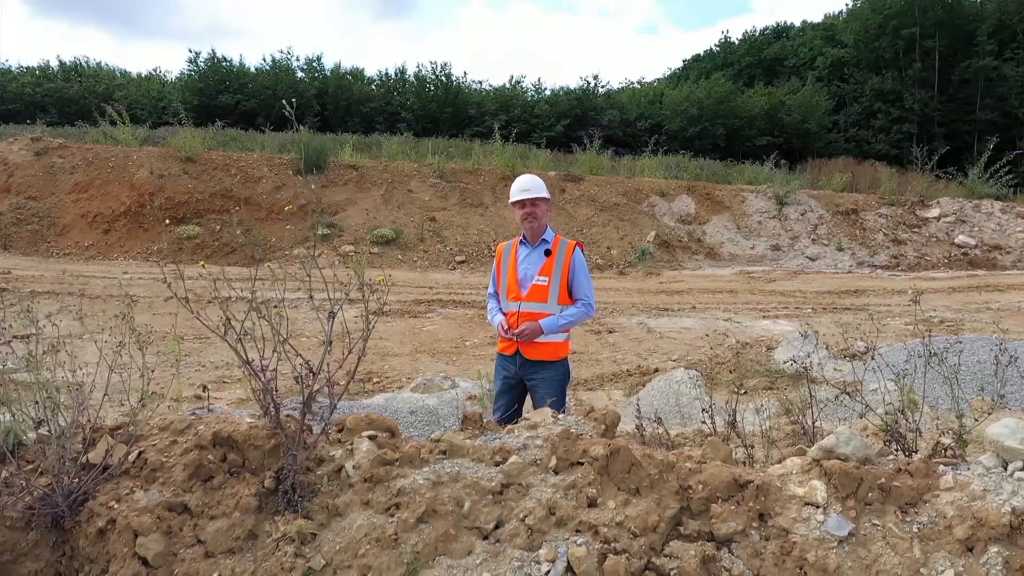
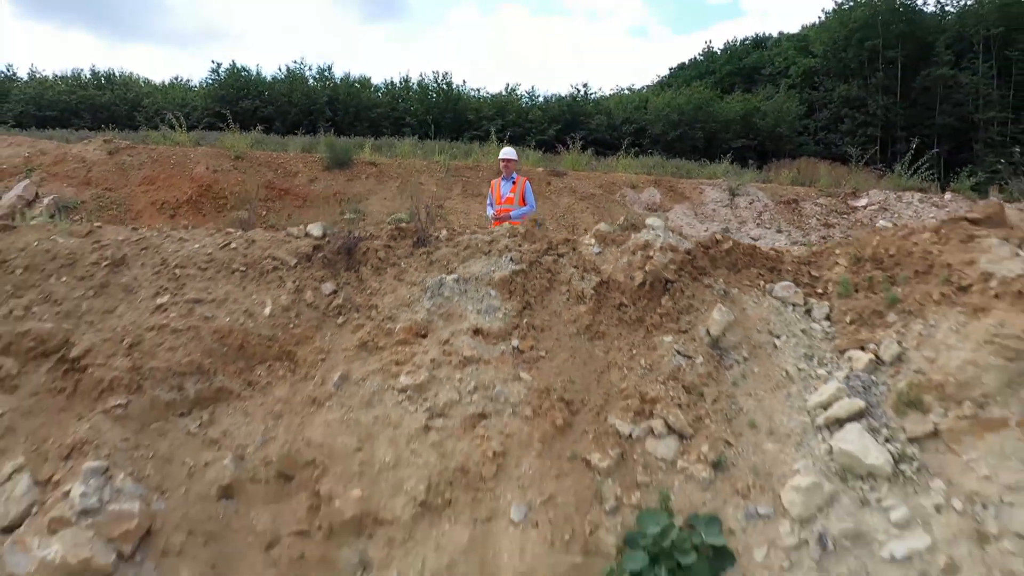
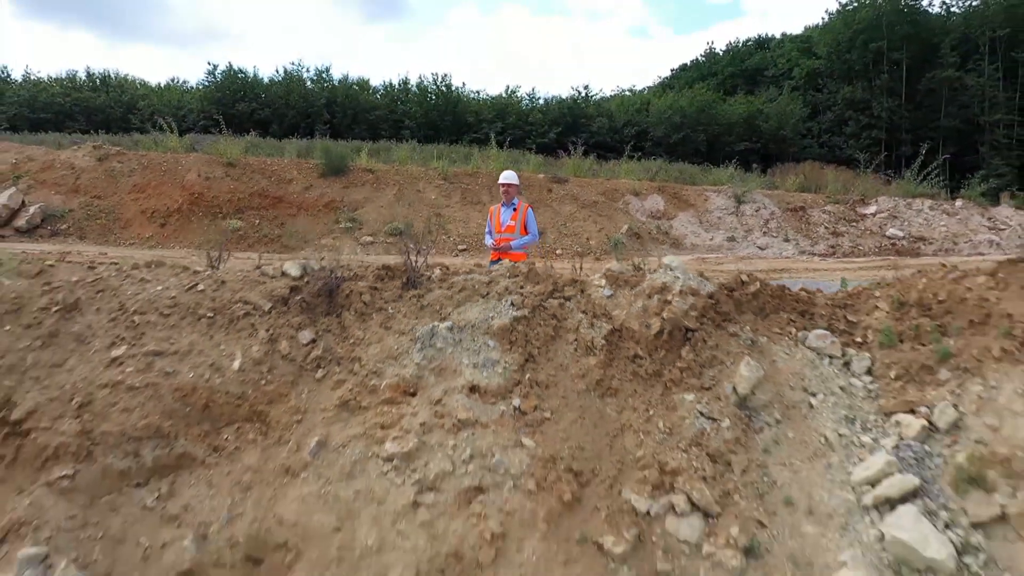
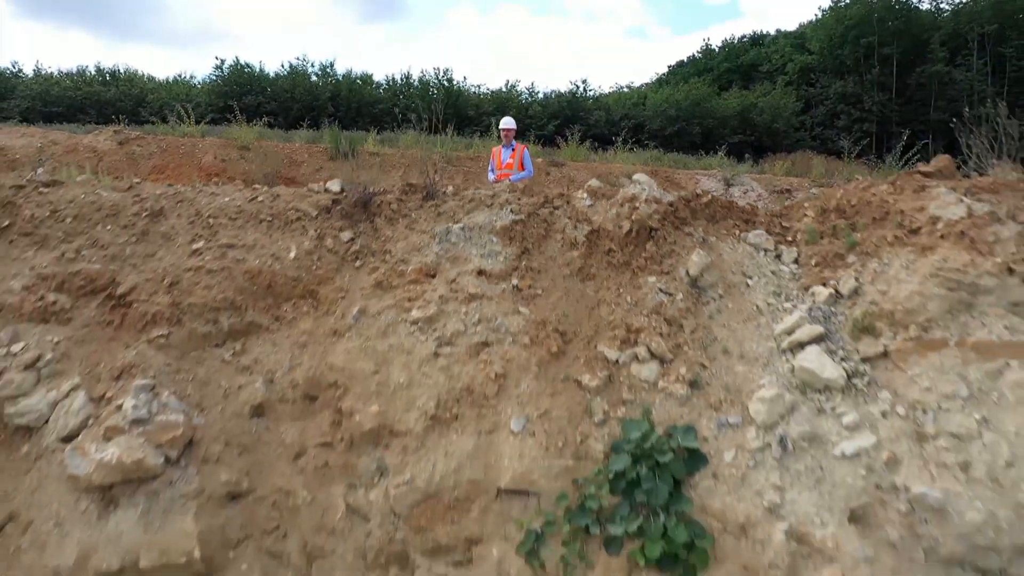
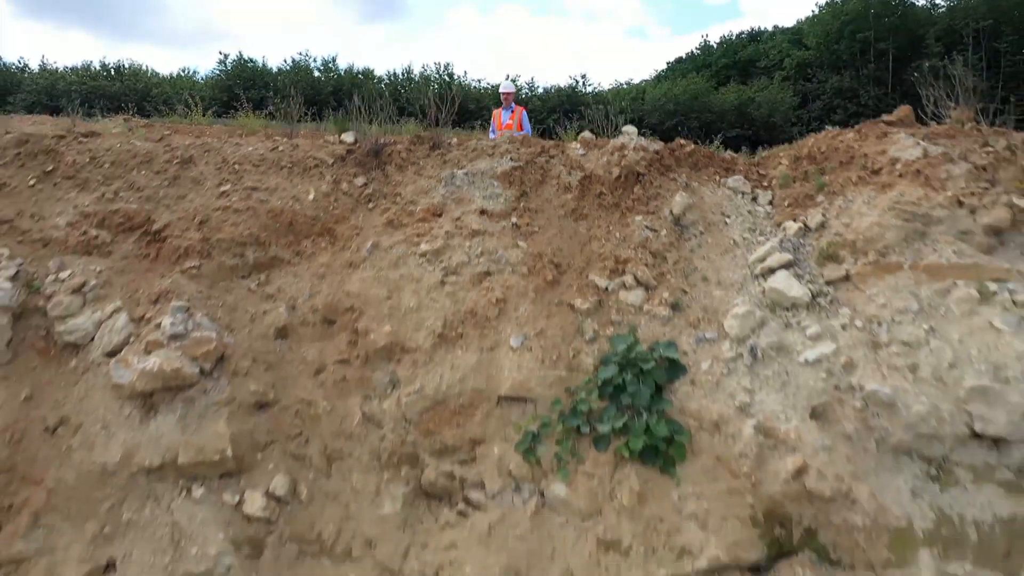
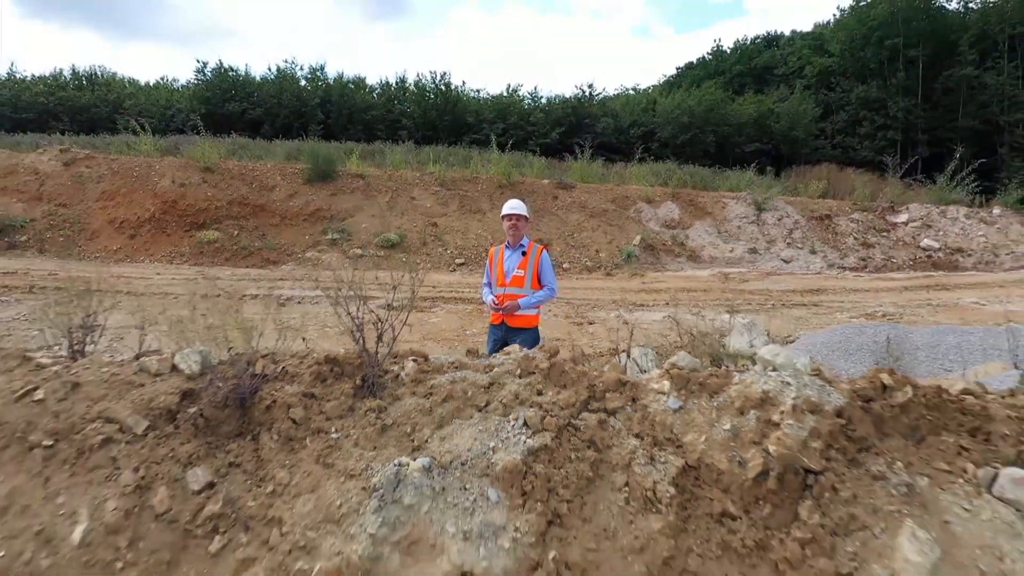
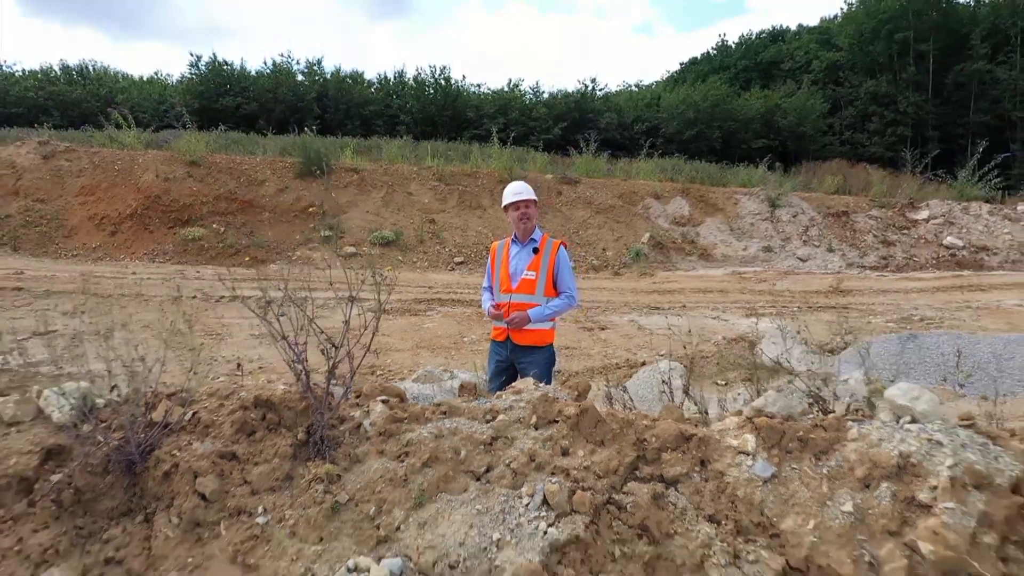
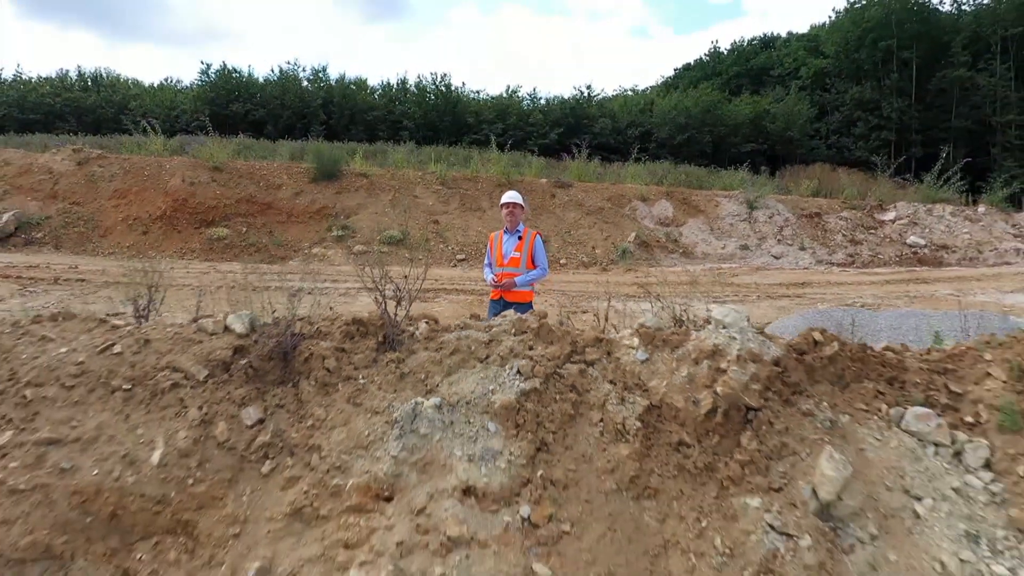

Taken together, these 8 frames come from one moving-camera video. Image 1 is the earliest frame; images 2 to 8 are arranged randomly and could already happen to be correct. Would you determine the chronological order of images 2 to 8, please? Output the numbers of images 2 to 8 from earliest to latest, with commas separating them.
7, 6, 8, 3, 2, 4, 5
